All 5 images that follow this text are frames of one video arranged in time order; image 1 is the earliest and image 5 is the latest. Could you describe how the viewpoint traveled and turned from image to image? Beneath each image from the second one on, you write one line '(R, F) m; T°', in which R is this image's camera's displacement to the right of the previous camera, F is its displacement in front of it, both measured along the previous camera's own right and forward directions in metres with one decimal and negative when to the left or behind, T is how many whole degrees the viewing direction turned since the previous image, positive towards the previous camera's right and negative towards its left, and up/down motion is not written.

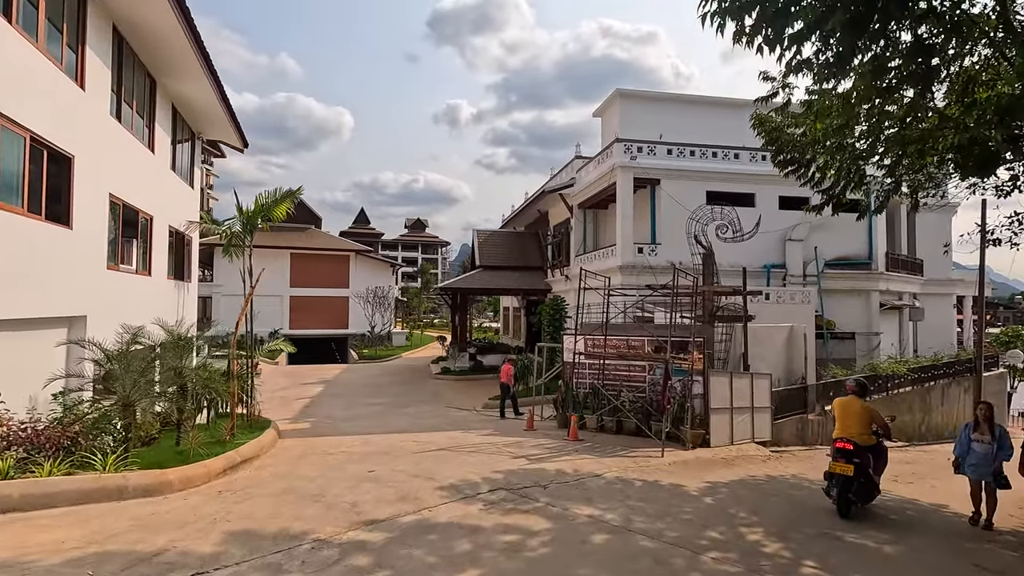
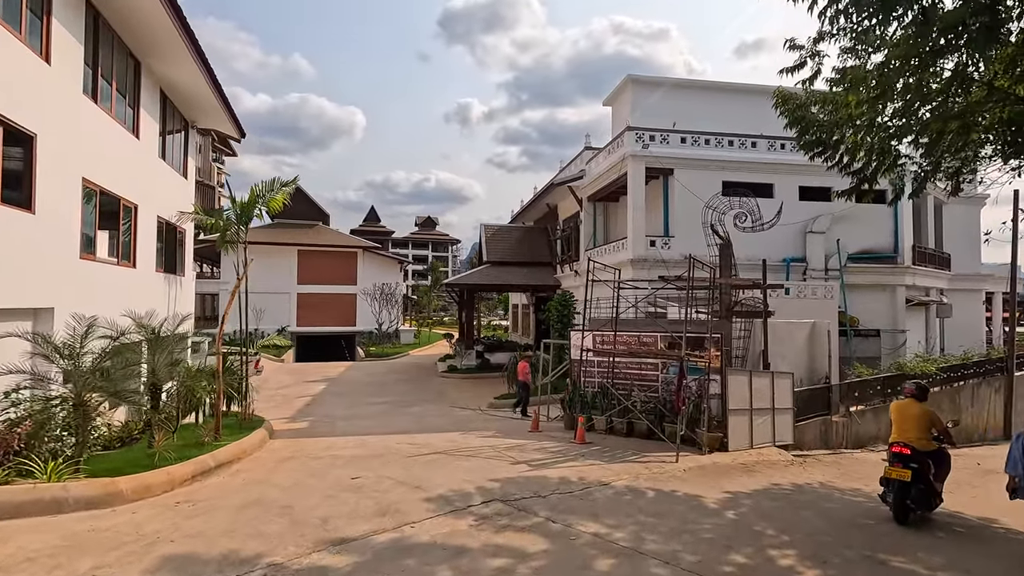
(+0.2, +0.7) m; -1°
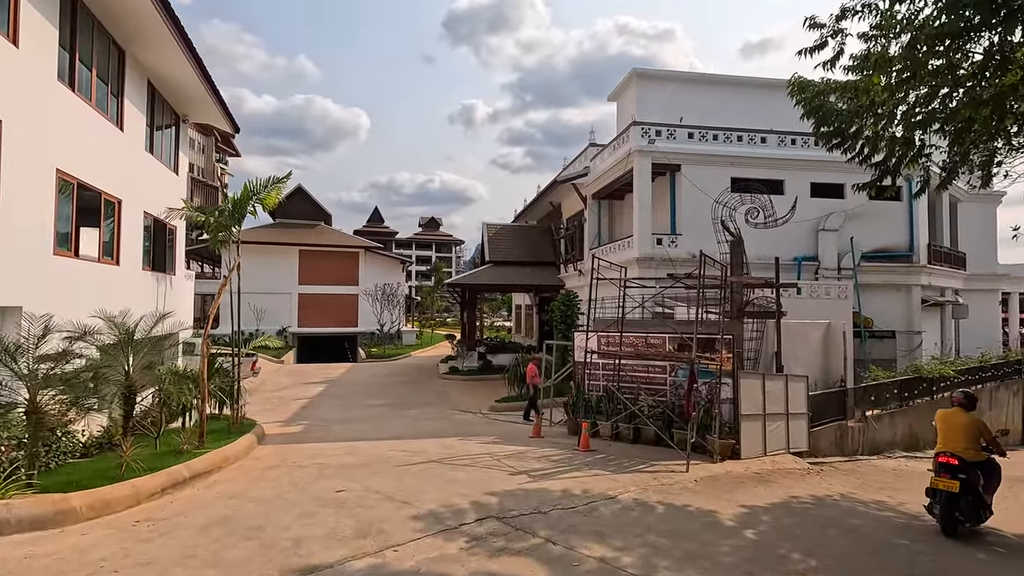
(+0.1, +0.5) m; 0°
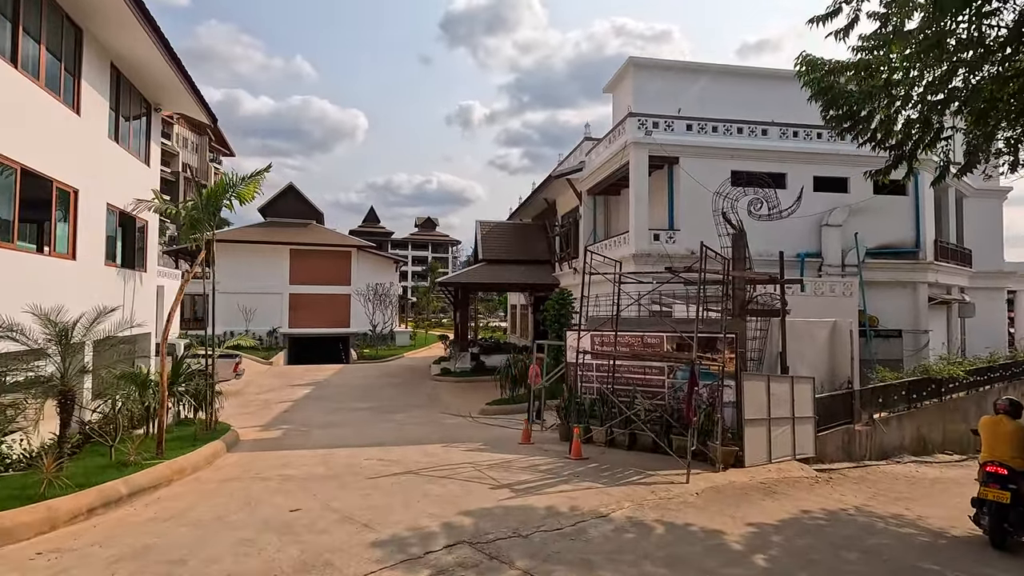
(+0.2, +0.7) m; 0°
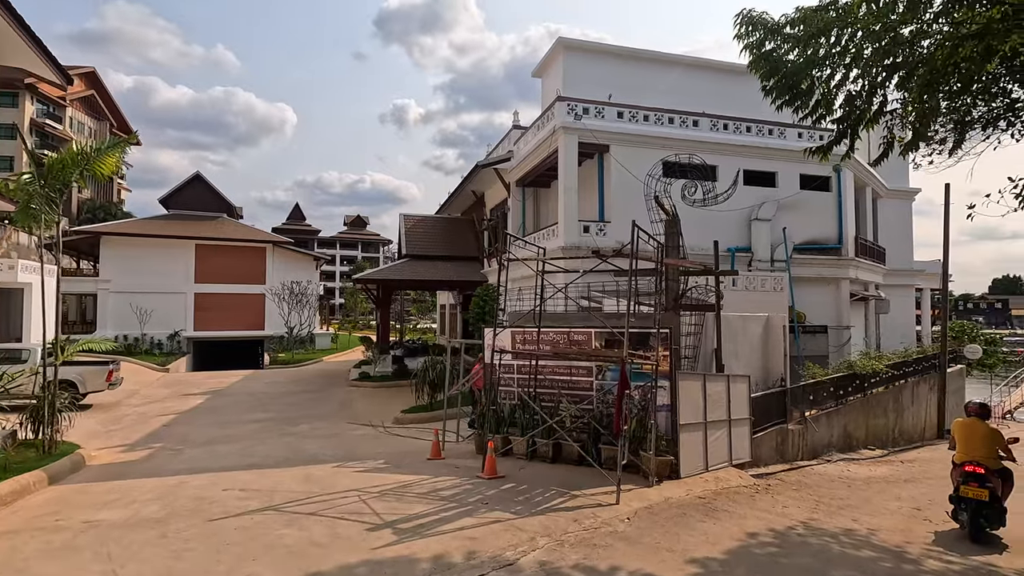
(+0.4, +1.3) m; +7°
